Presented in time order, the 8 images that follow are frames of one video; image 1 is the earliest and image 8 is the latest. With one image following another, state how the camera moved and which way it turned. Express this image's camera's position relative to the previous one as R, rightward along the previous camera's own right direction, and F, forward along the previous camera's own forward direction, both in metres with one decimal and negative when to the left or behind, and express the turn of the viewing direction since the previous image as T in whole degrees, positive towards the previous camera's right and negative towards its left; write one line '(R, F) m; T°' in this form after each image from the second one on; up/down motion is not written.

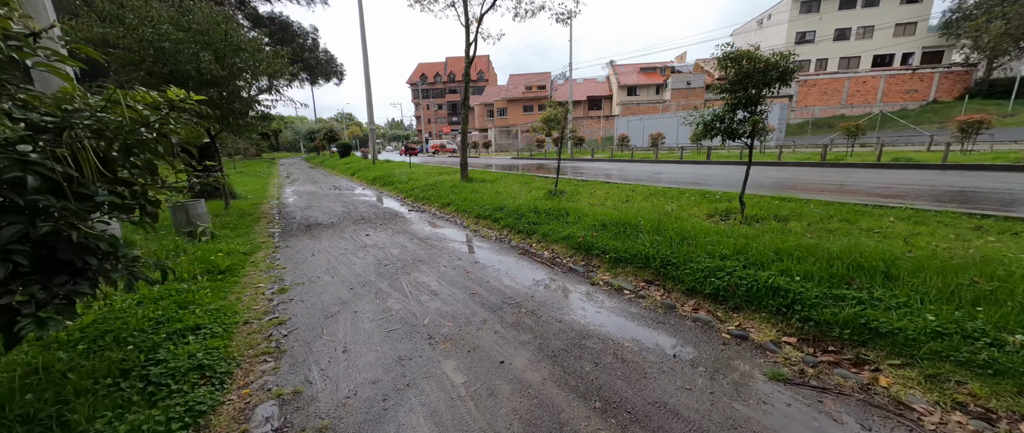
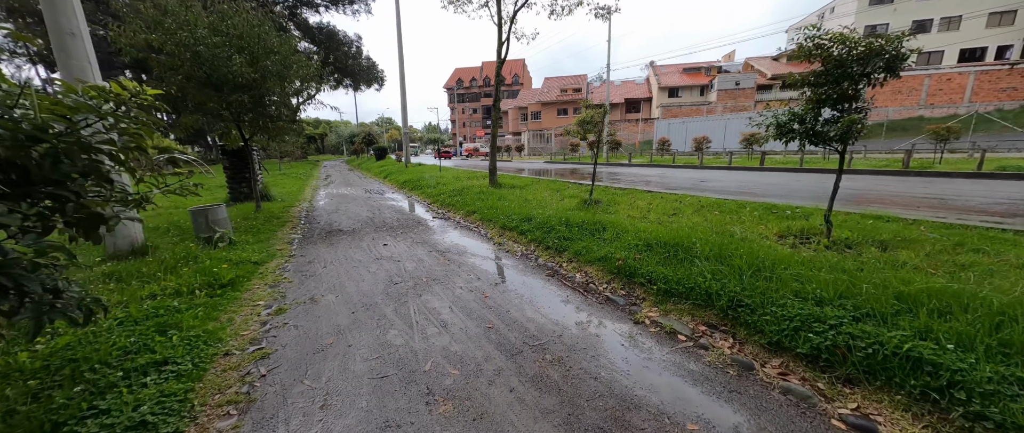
(0.0, +0.6) m; -5°
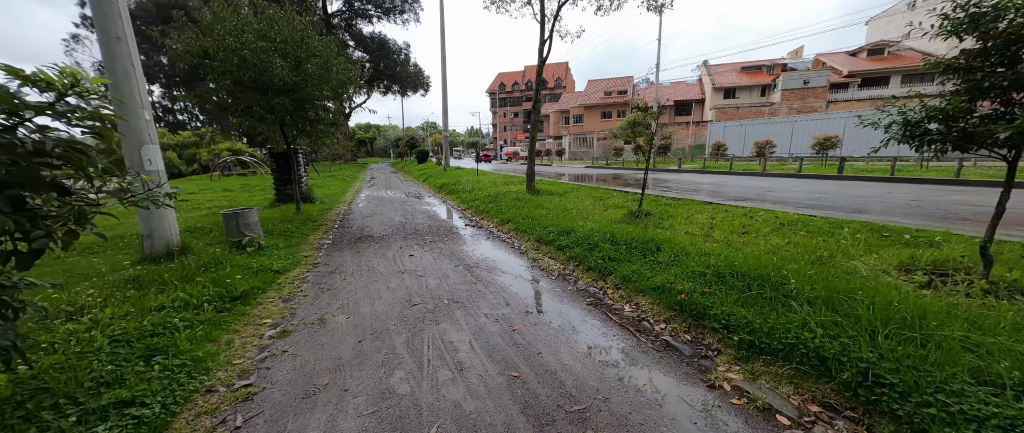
(0.0, +0.6) m; -6°
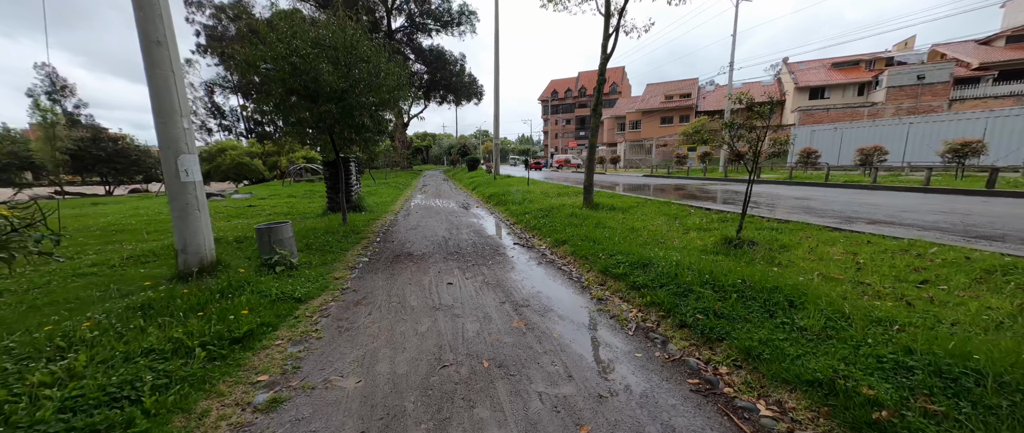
(-0.1, +0.9) m; -8°
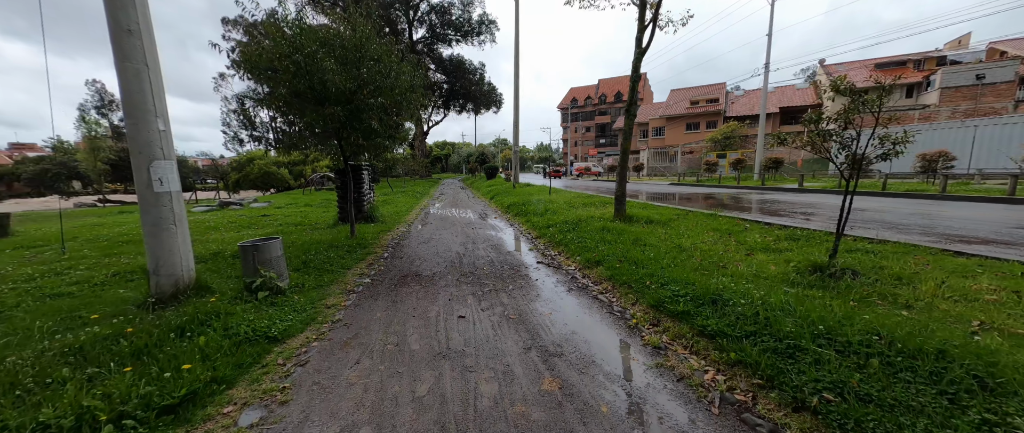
(-0.1, +0.8) m; -3°
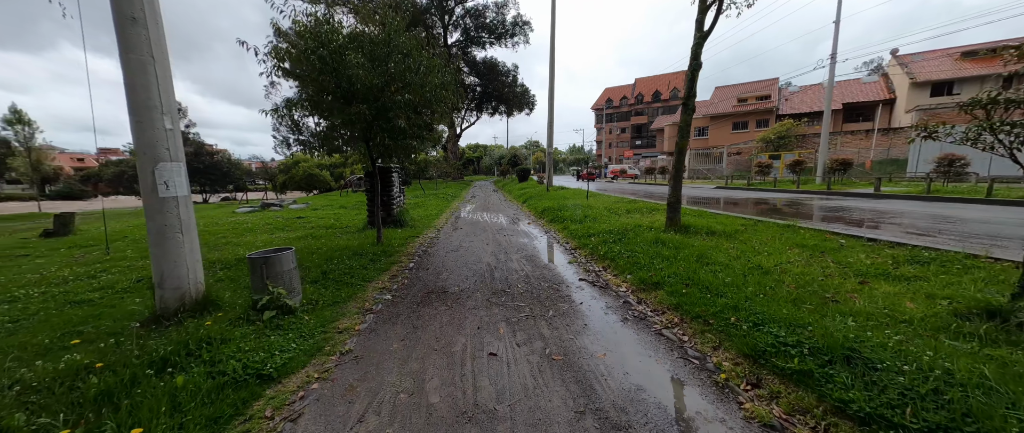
(-0.1, +0.7) m; -5°
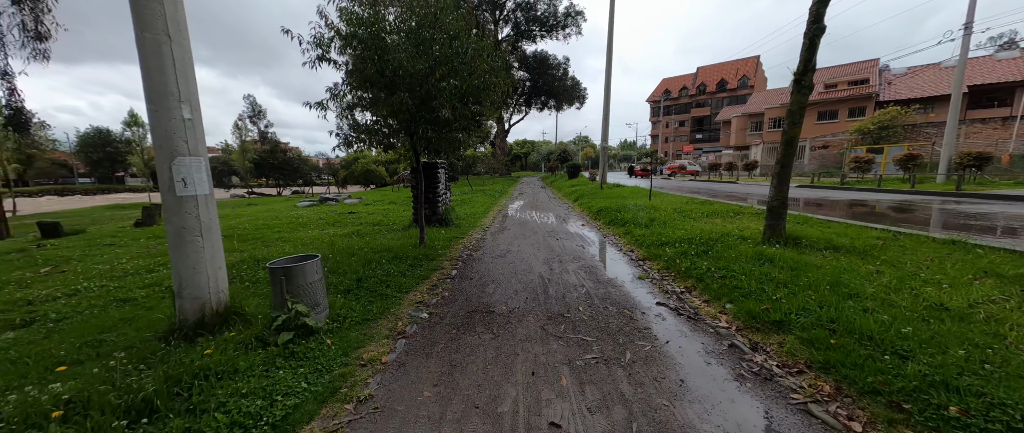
(-0.2, +0.9) m; -8°
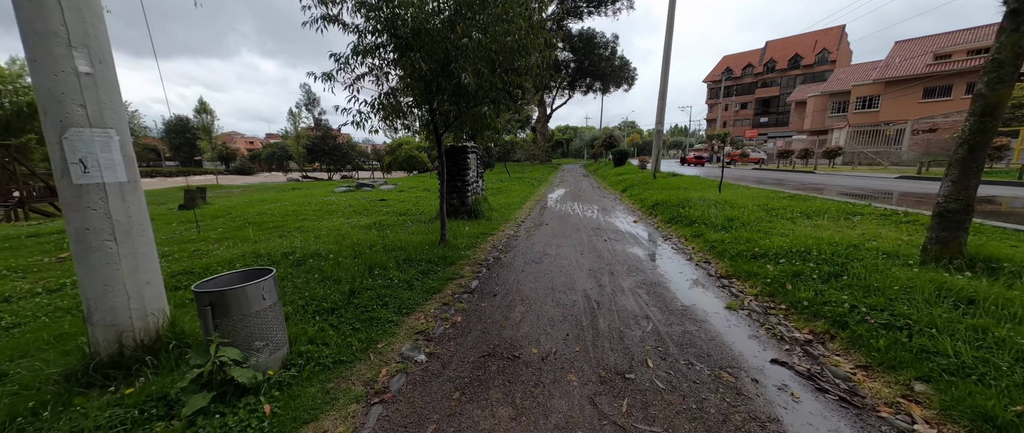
(0.0, +1.3) m; -7°
